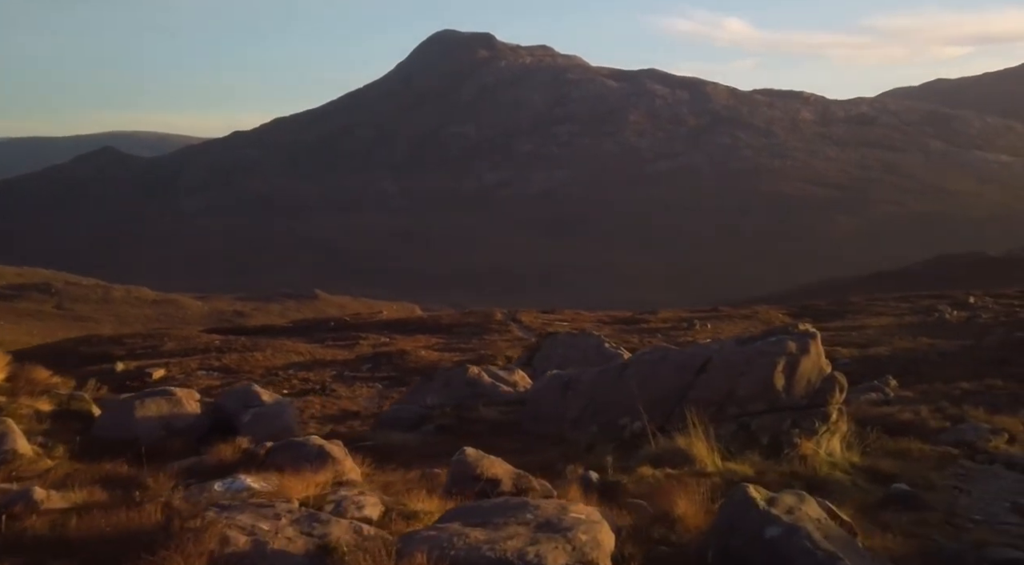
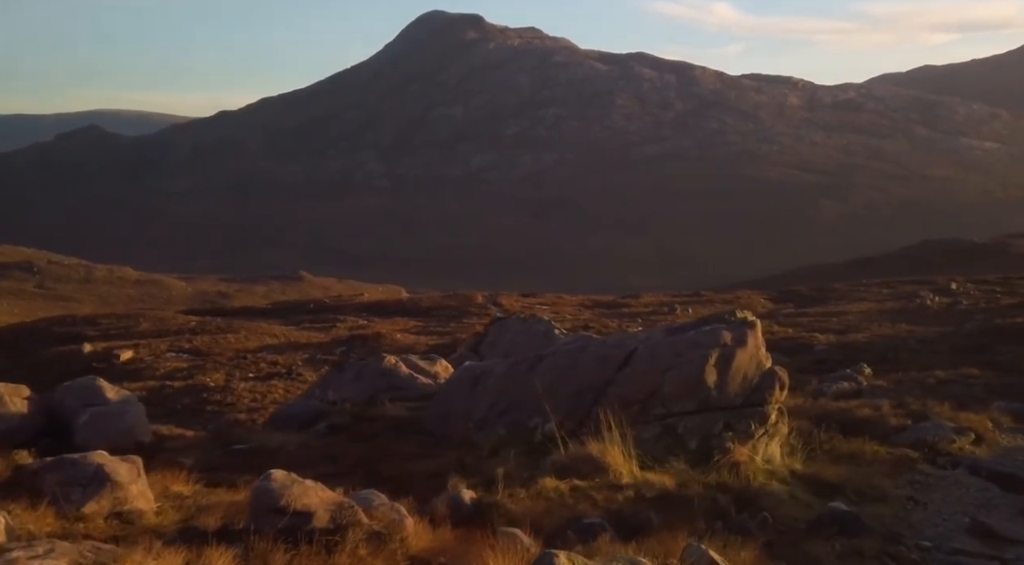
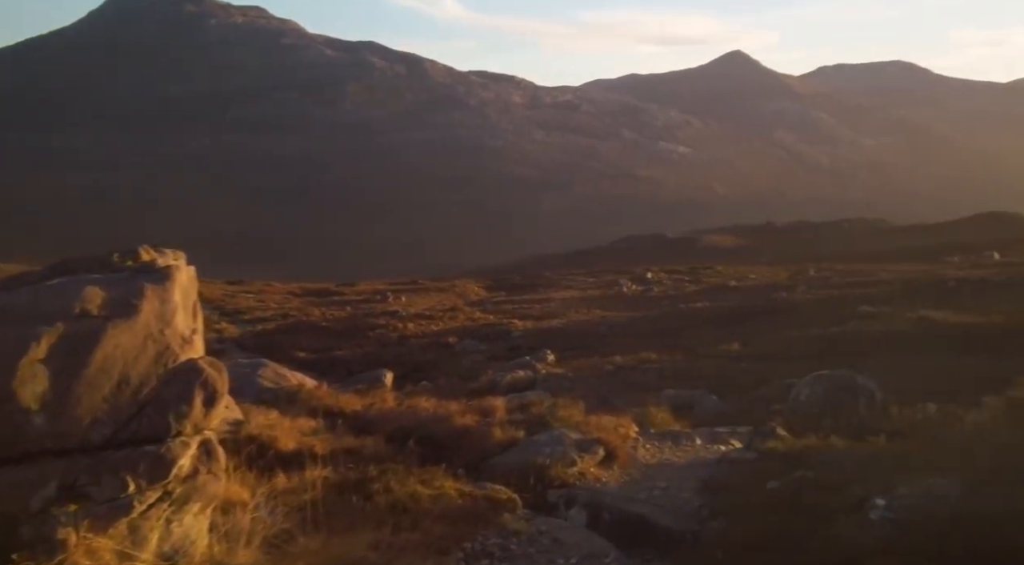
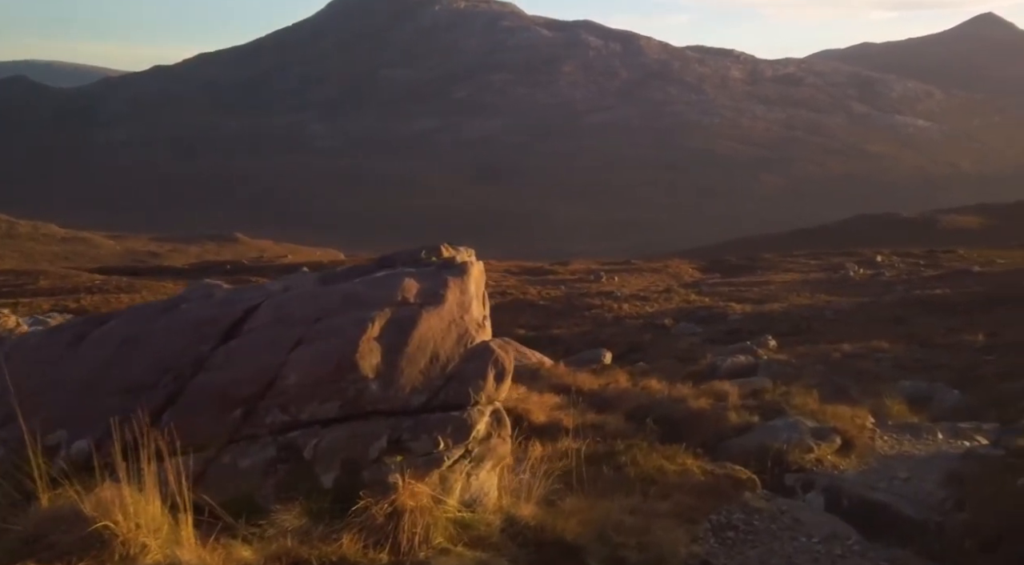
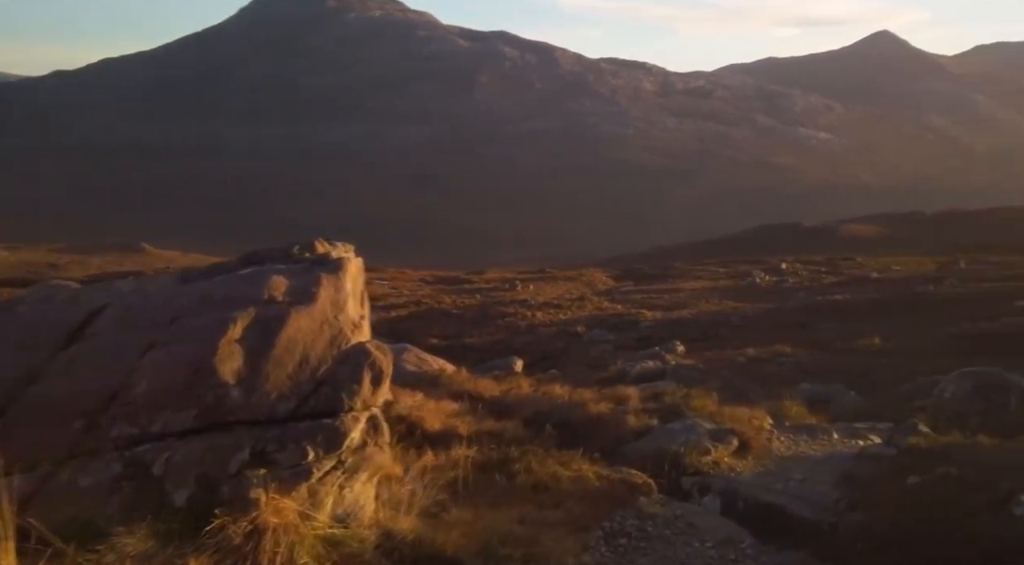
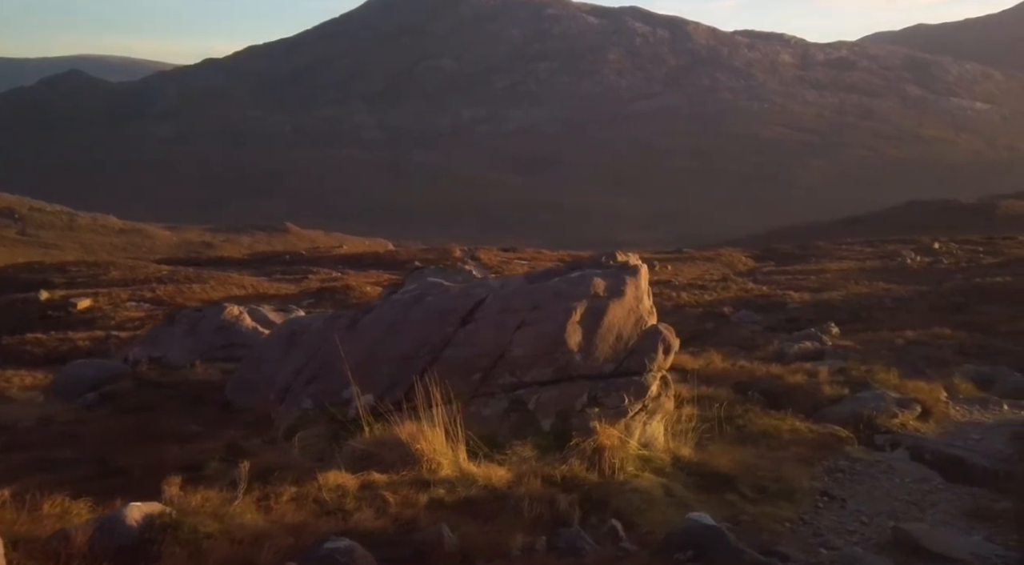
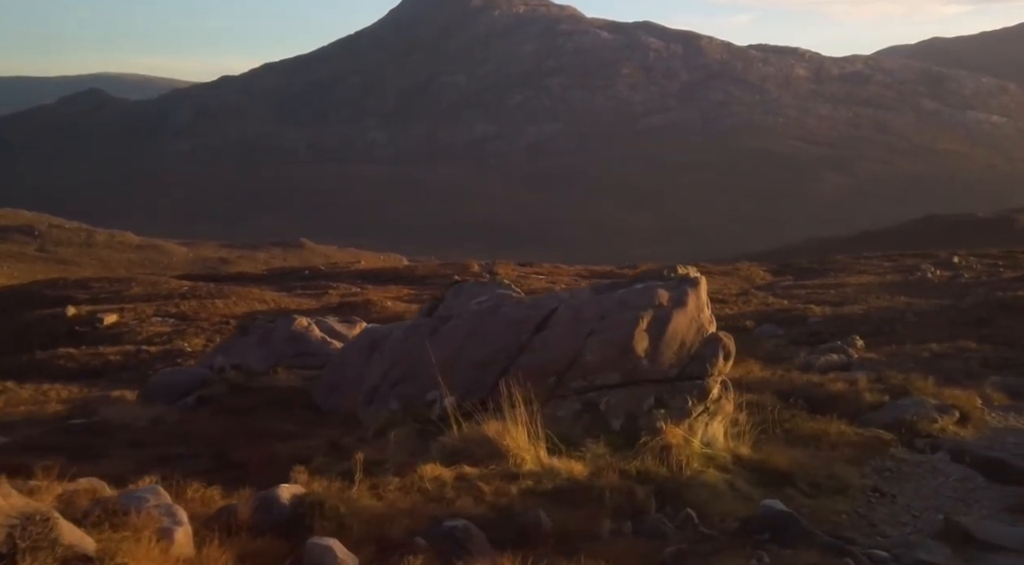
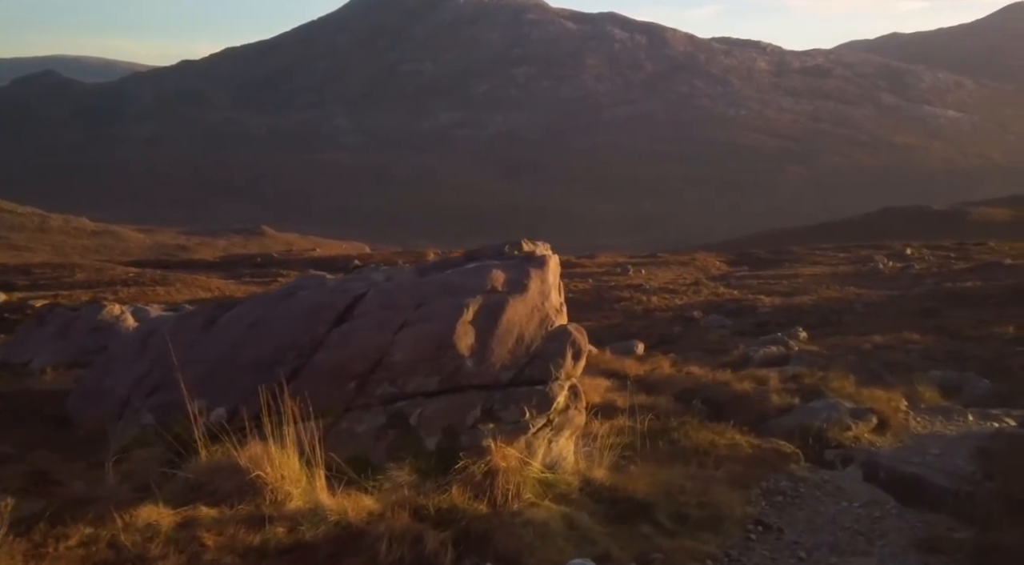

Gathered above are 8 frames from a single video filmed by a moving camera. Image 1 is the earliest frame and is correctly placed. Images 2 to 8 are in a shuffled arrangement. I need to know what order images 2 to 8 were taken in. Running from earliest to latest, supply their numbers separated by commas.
2, 7, 6, 8, 4, 5, 3
